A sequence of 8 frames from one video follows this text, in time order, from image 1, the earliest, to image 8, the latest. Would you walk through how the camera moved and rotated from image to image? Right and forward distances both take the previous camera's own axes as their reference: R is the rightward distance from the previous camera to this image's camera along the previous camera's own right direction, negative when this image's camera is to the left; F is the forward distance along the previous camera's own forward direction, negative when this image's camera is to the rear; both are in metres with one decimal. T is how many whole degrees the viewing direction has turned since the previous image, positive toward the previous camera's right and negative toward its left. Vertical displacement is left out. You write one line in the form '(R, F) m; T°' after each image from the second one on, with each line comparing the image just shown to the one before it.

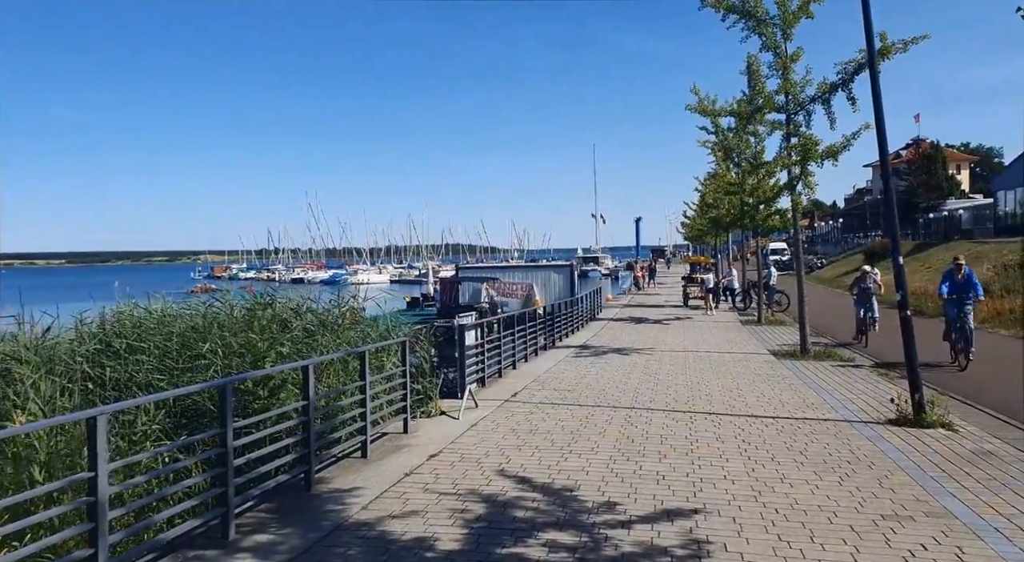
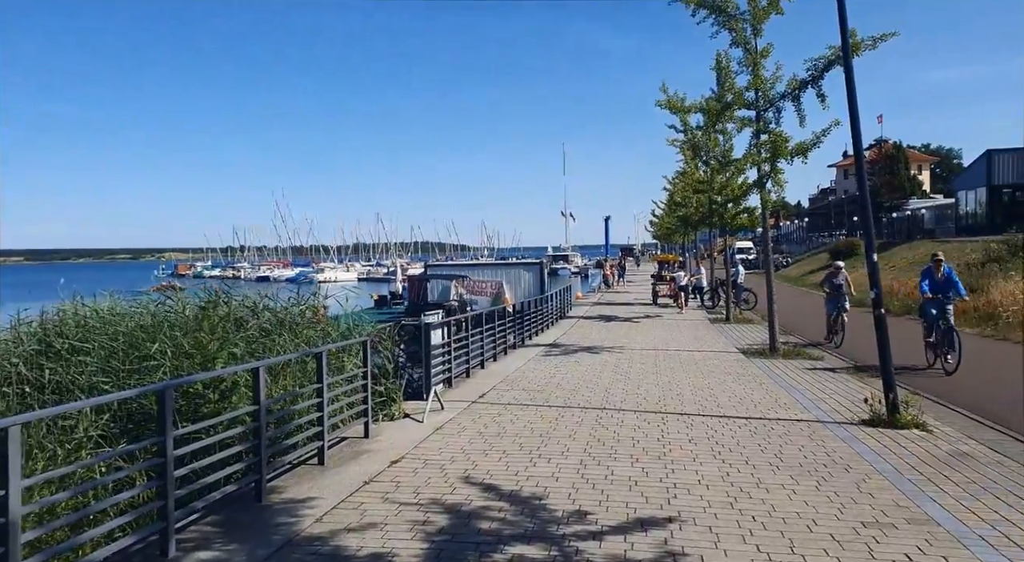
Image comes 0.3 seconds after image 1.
(0.0, +0.3) m; +3°
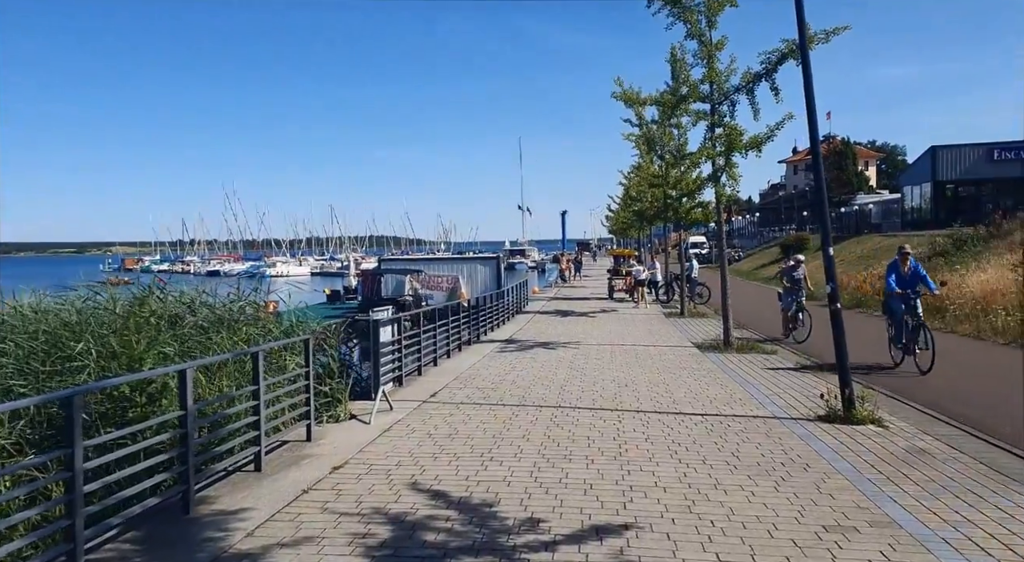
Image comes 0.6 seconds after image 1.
(+0.1, +0.3) m; +4°
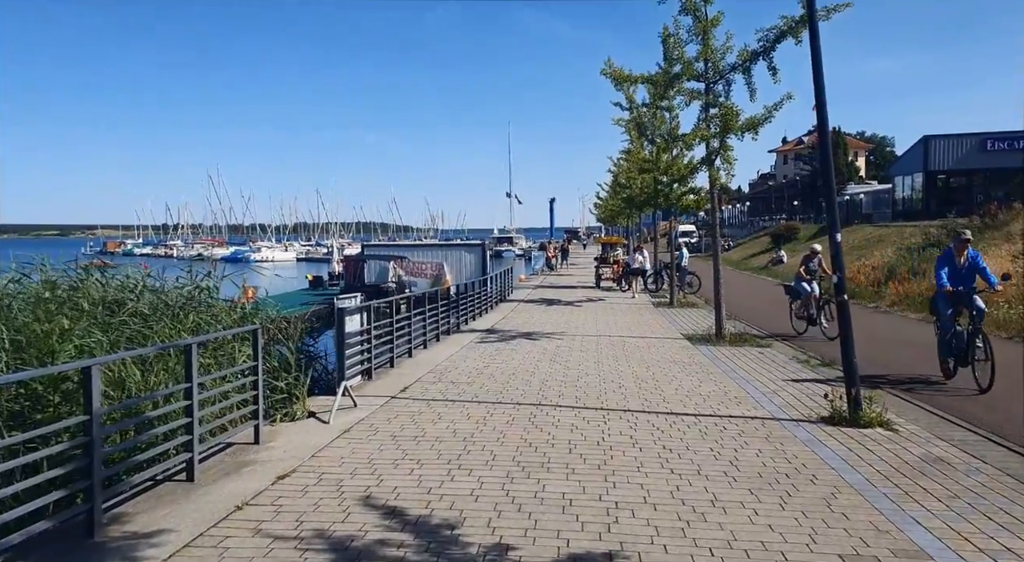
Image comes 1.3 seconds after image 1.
(+0.1, +0.7) m; +1°
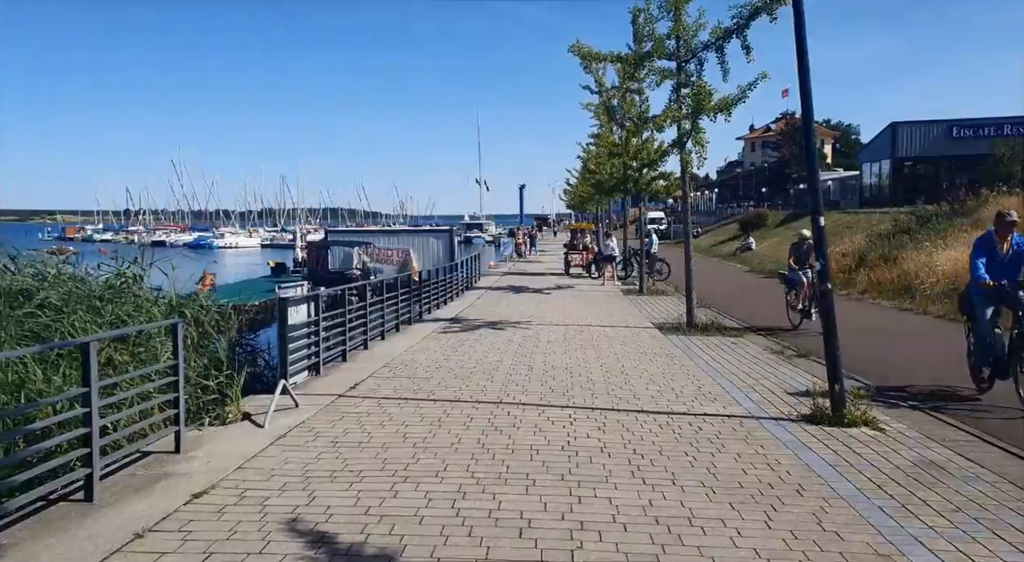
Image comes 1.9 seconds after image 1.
(+0.1, +0.6) m; +3°
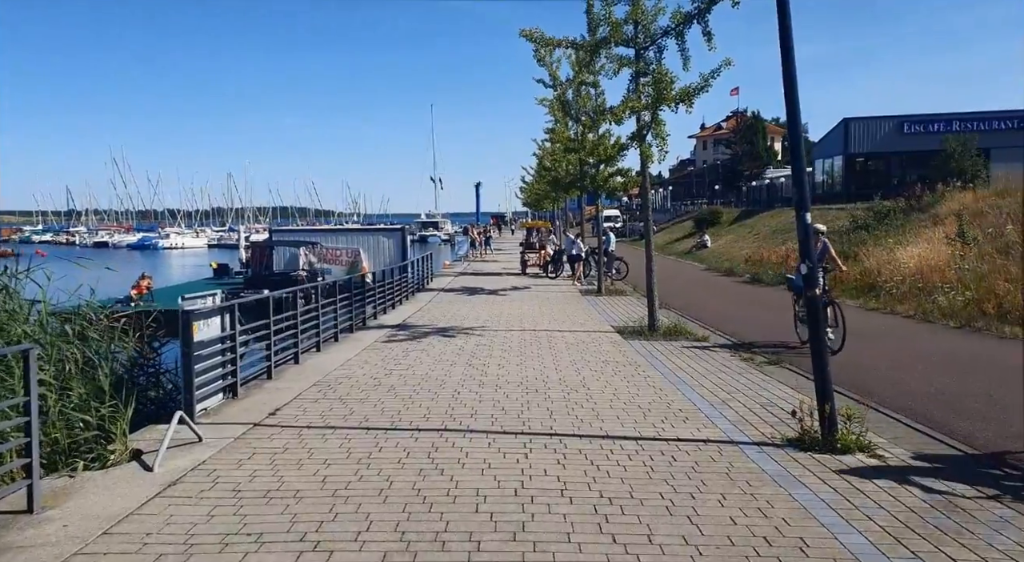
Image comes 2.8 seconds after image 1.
(+0.1, +0.9) m; +4°
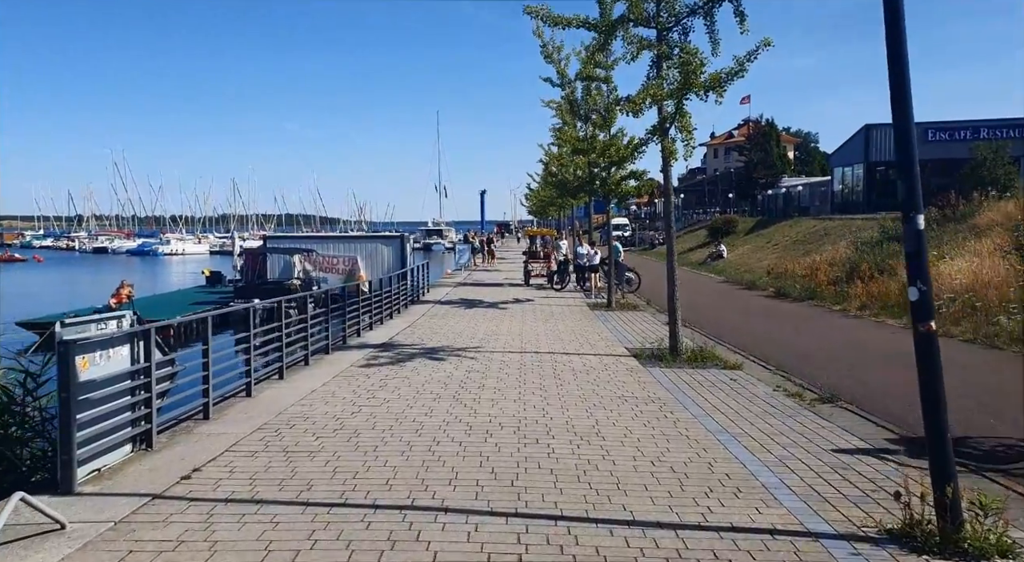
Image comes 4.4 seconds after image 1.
(+0.1, +1.6) m; 0°
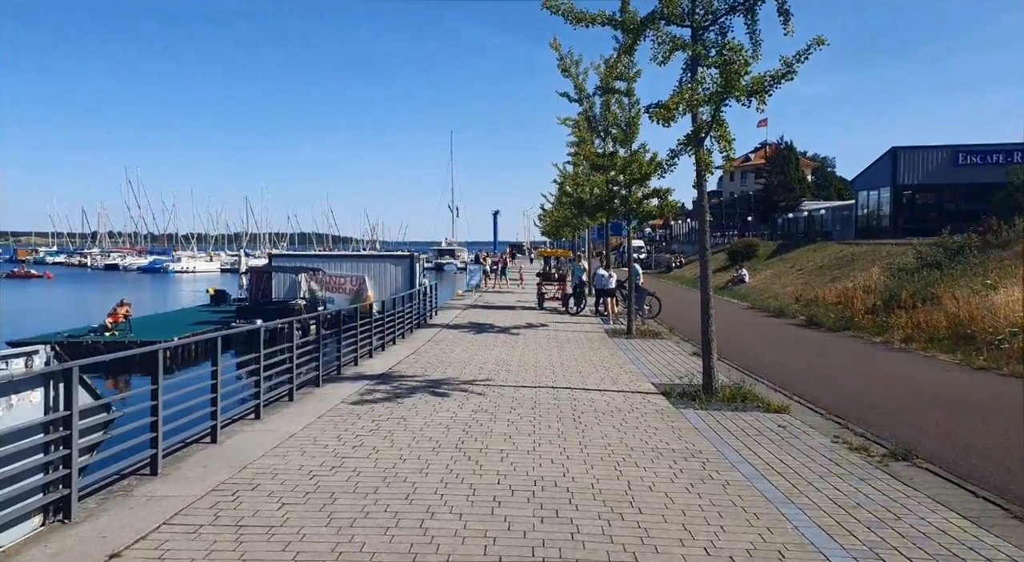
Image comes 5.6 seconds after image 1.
(0.0, +1.1) m; -1°
